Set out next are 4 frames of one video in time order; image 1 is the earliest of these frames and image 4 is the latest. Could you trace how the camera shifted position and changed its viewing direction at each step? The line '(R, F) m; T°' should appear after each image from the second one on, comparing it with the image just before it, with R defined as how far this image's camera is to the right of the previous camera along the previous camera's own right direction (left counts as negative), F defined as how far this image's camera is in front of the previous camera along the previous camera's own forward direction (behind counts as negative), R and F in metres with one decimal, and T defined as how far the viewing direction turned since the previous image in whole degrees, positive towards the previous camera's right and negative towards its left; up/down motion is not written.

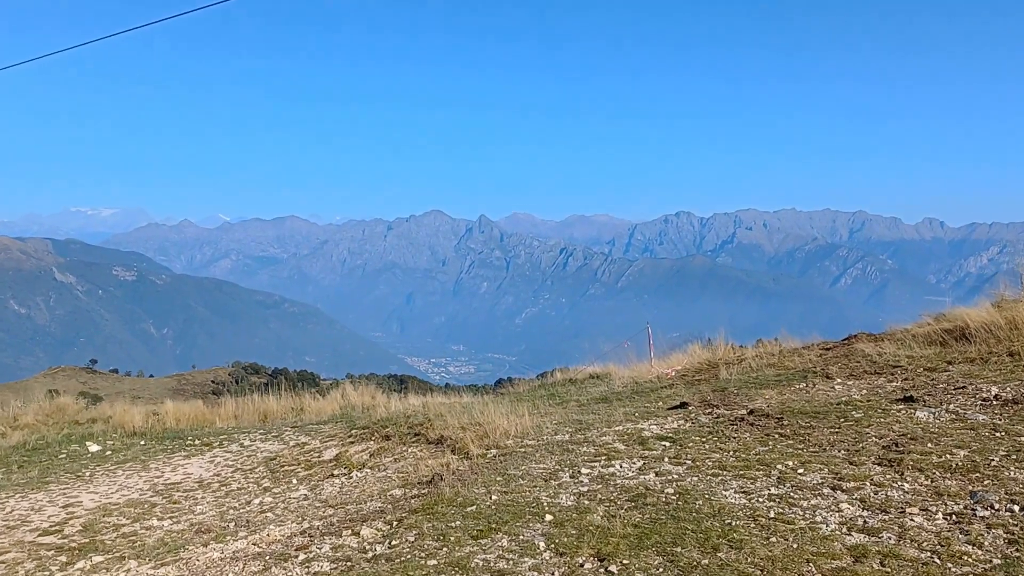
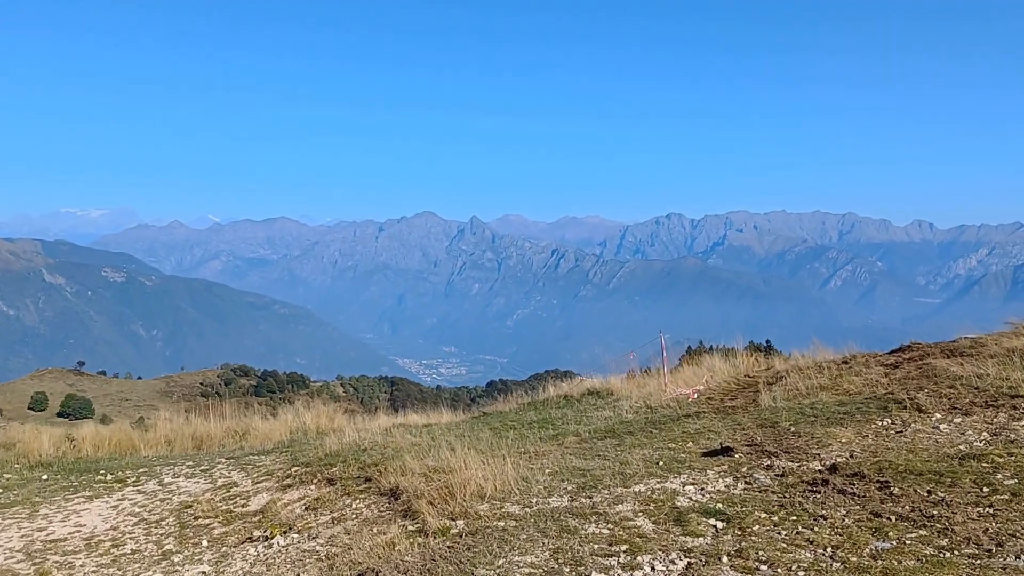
(+0.1, +1.8) m; +1°
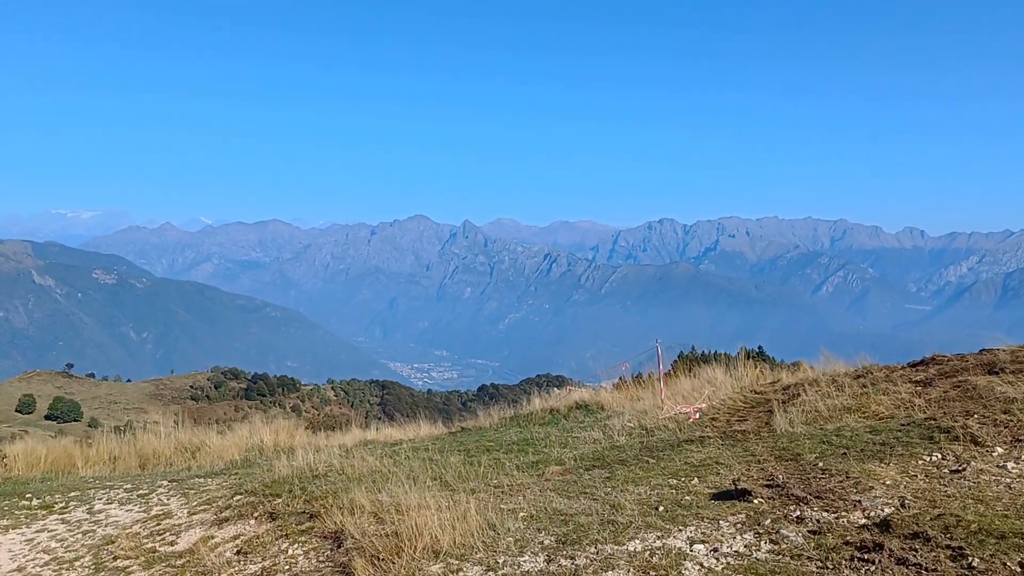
(+0.1, +0.9) m; +1°
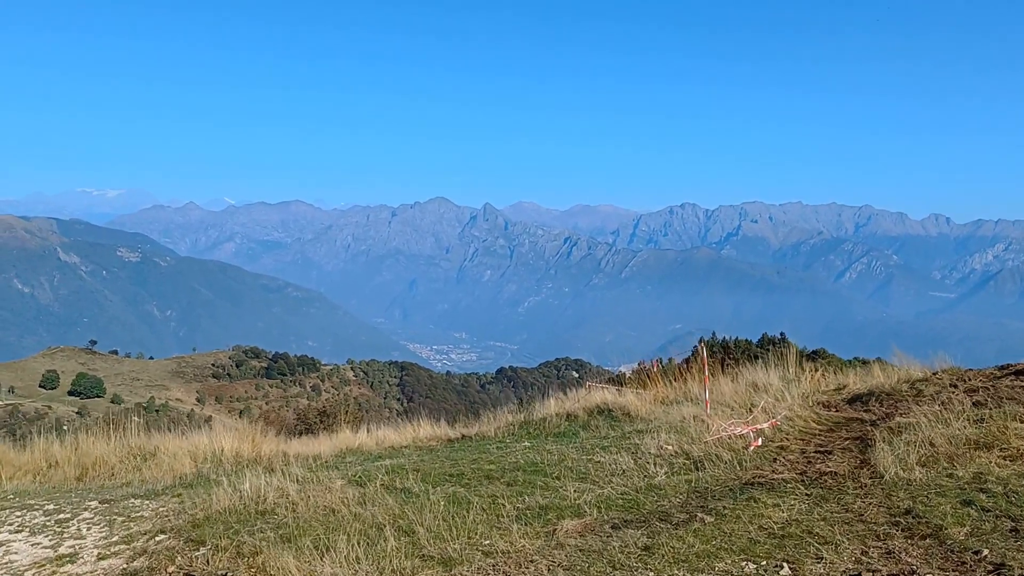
(+0.1, +1.5) m; -2°
